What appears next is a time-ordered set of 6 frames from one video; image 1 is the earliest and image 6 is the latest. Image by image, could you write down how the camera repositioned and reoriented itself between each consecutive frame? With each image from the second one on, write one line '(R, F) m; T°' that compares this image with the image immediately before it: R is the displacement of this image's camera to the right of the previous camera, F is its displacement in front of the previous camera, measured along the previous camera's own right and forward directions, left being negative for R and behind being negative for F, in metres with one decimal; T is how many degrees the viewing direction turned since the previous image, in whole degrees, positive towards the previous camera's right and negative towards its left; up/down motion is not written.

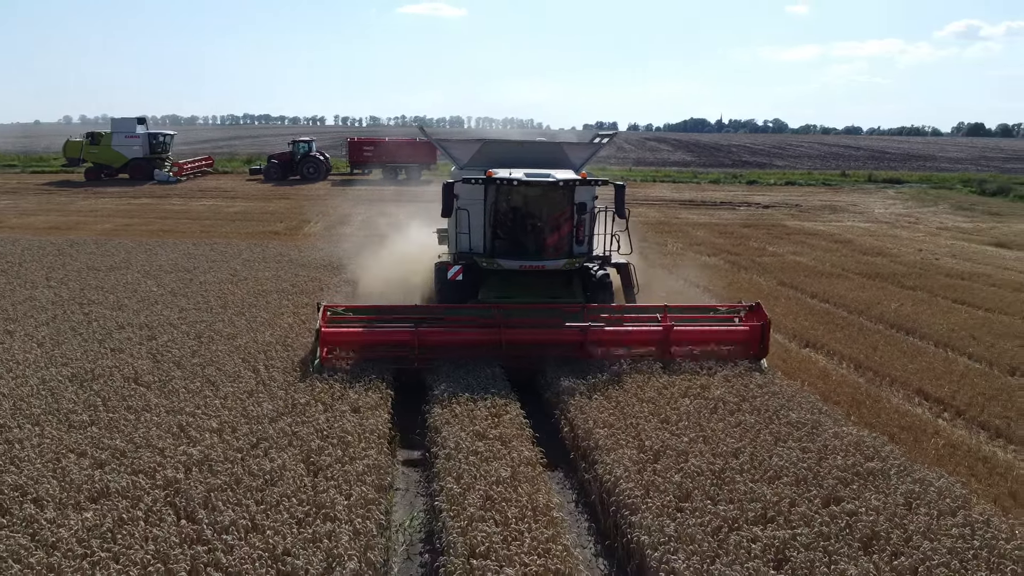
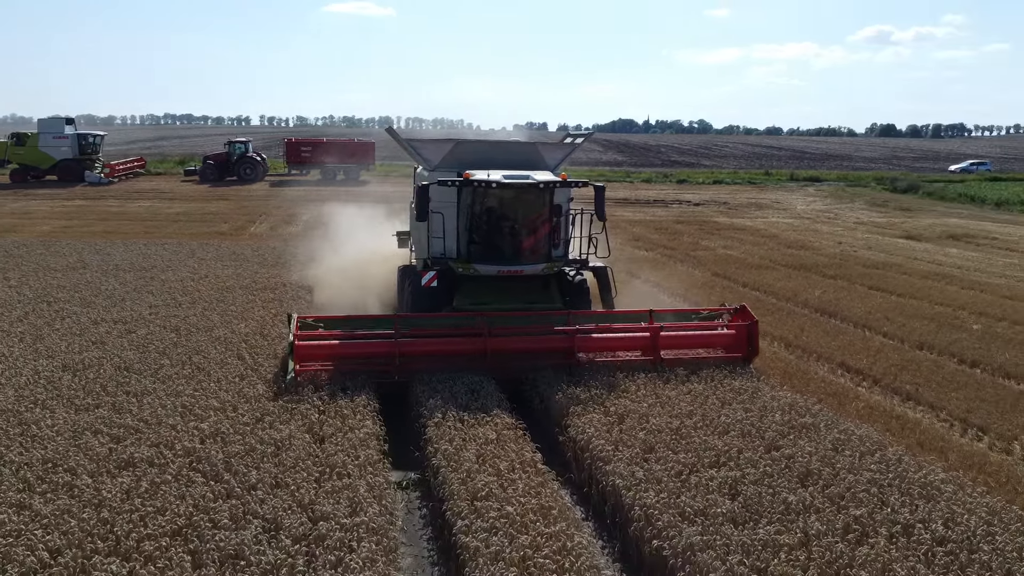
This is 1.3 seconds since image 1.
(-0.4, -0.8) m; +5°
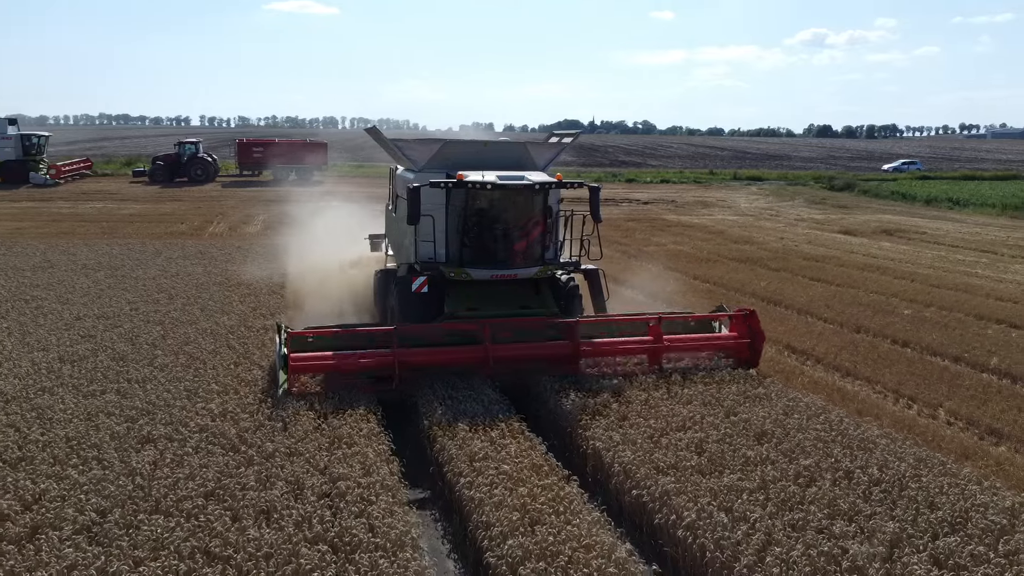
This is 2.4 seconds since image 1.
(-0.3, -0.7) m; +4°
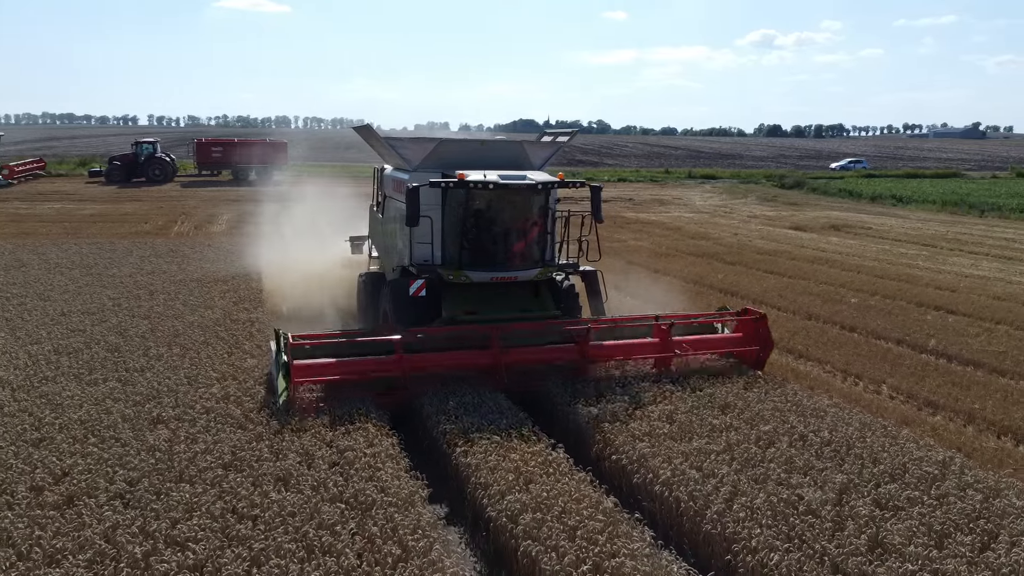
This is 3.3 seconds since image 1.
(-0.3, -0.6) m; +3°
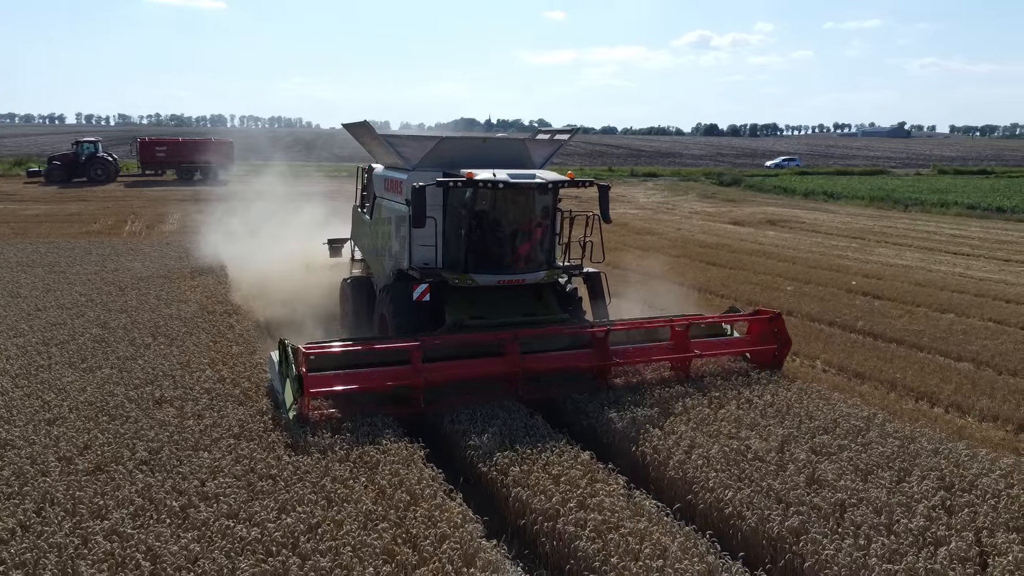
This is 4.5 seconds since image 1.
(-0.3, -0.7) m; +4°
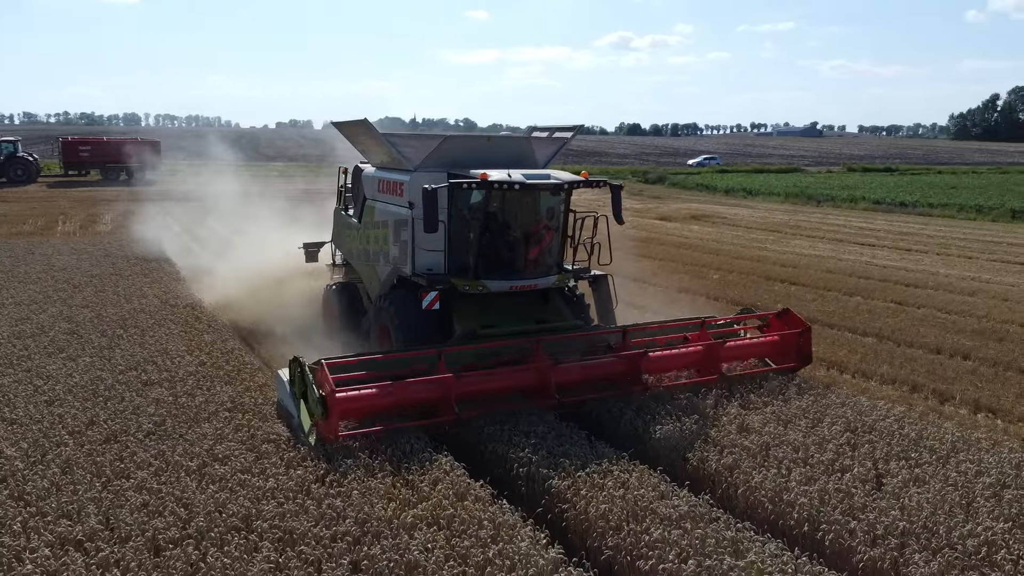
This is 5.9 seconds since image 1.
(-0.4, -0.8) m; +5°
